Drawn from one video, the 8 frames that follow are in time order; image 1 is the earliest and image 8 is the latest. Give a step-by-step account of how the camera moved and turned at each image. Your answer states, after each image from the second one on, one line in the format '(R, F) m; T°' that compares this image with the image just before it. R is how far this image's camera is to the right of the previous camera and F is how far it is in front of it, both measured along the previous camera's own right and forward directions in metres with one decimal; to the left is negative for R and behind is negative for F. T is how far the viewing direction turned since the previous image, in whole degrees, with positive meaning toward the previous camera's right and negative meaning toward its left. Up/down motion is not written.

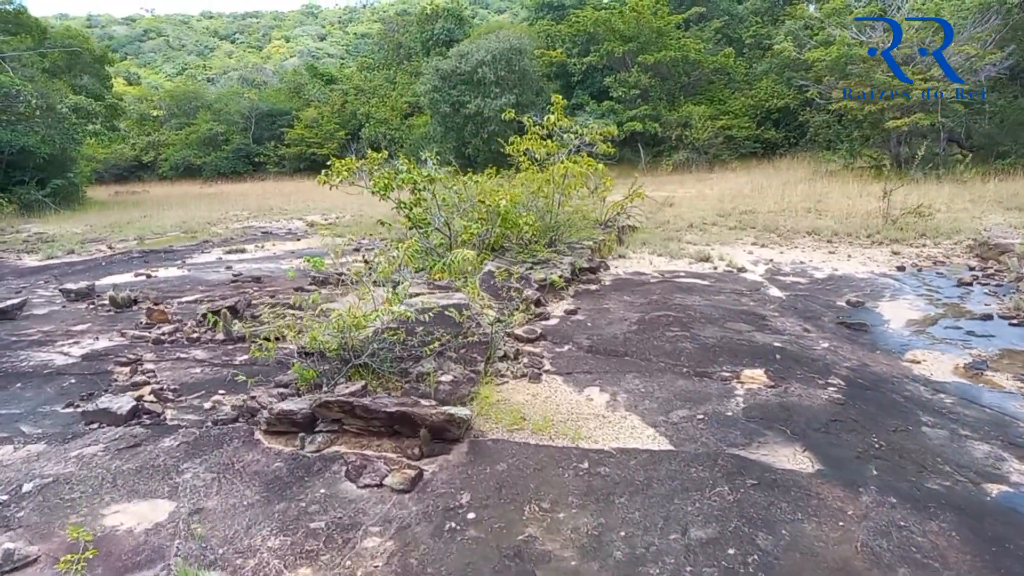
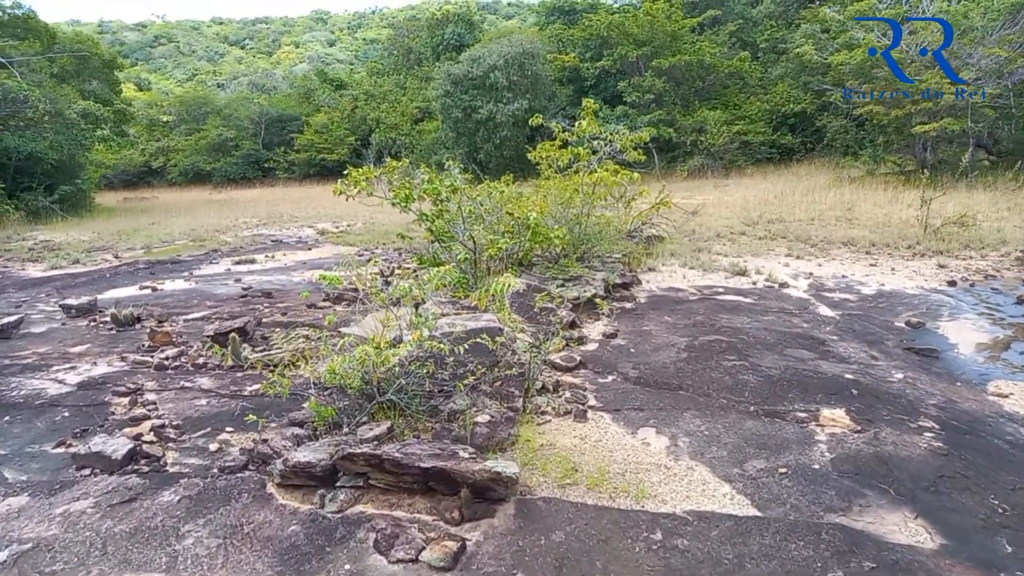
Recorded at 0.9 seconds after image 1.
(-0.2, +0.5) m; -1°
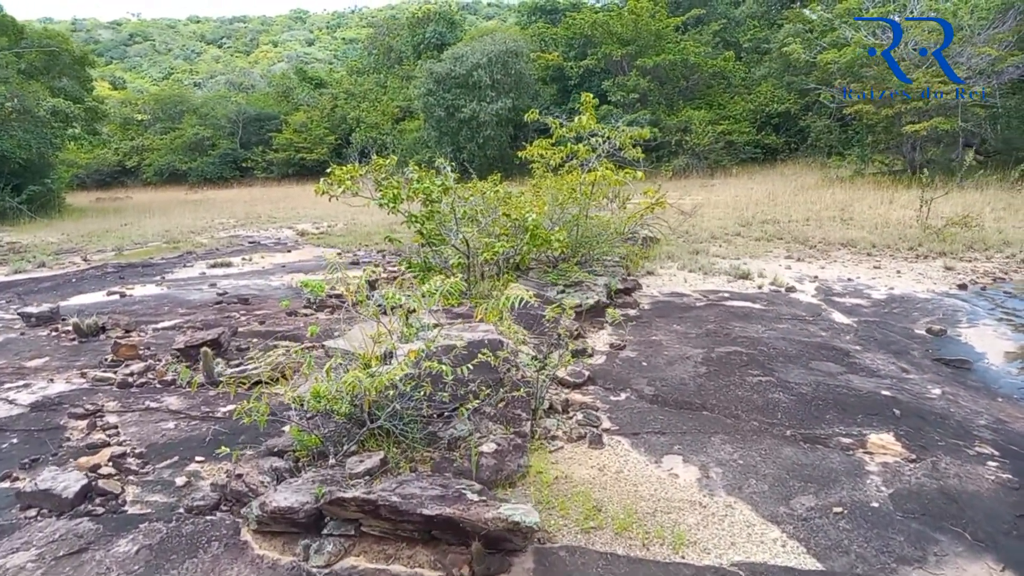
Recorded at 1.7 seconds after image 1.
(-0.1, +0.4) m; +1°
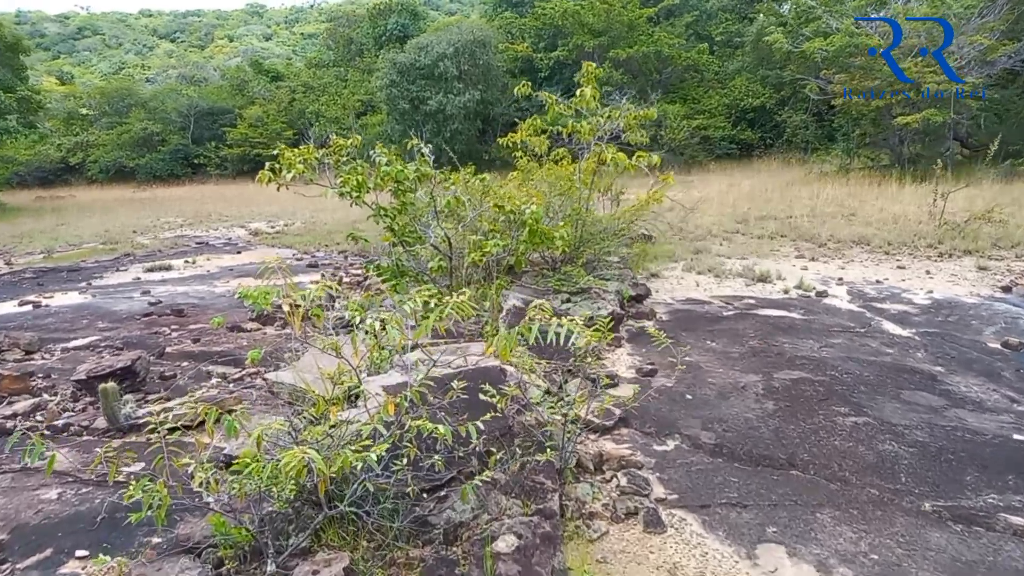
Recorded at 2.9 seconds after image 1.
(-0.2, +1.1) m; +3°
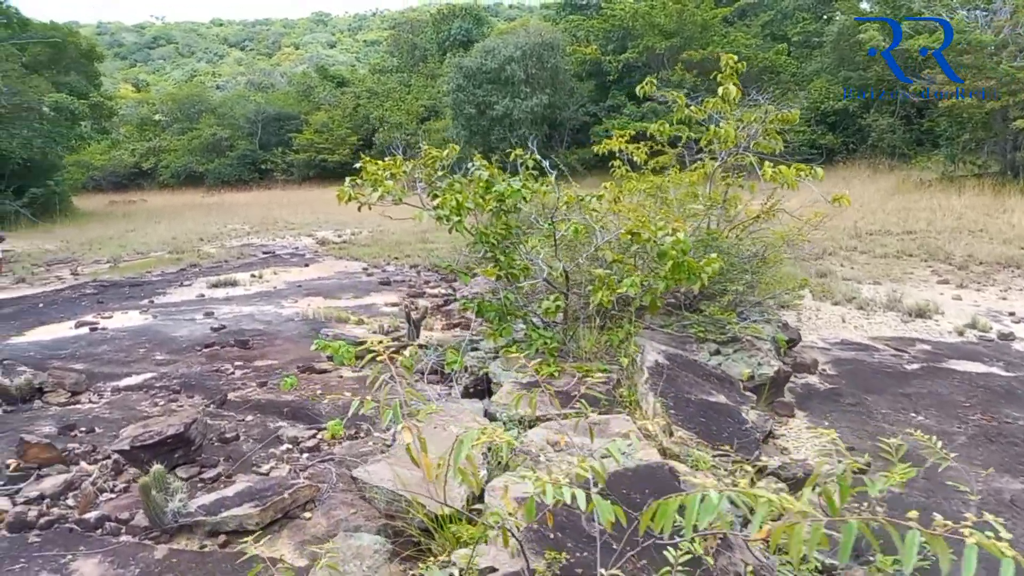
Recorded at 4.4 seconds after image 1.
(-0.4, +0.9) m; -4°
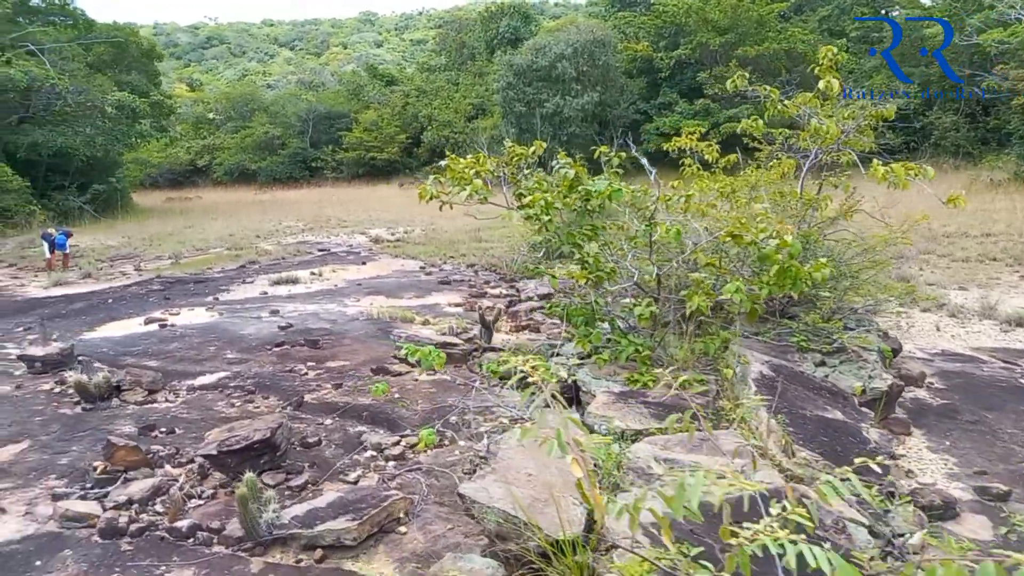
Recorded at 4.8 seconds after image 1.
(-0.2, +0.2) m; -3°
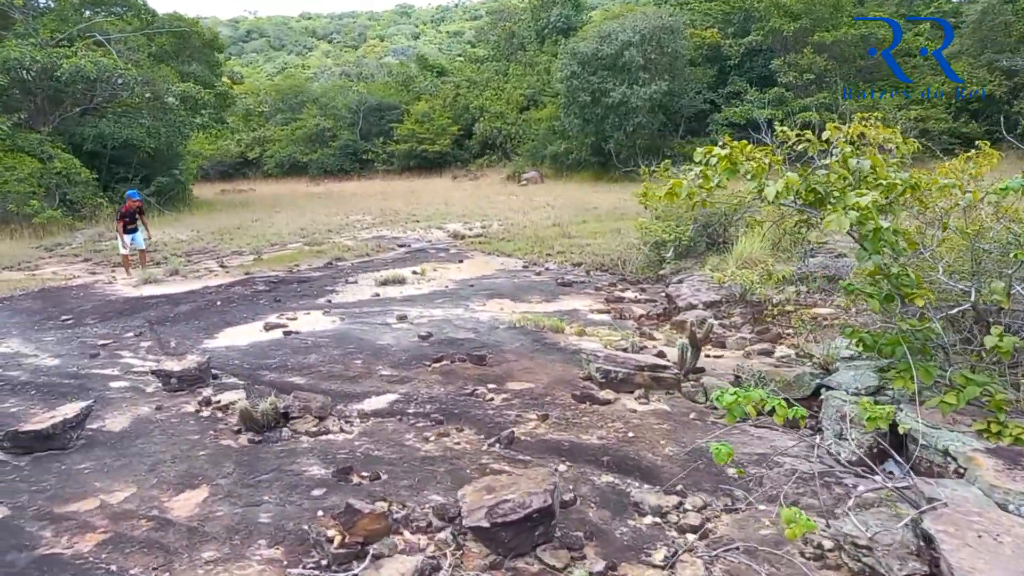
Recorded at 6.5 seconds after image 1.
(-1.1, +0.7) m; -3°
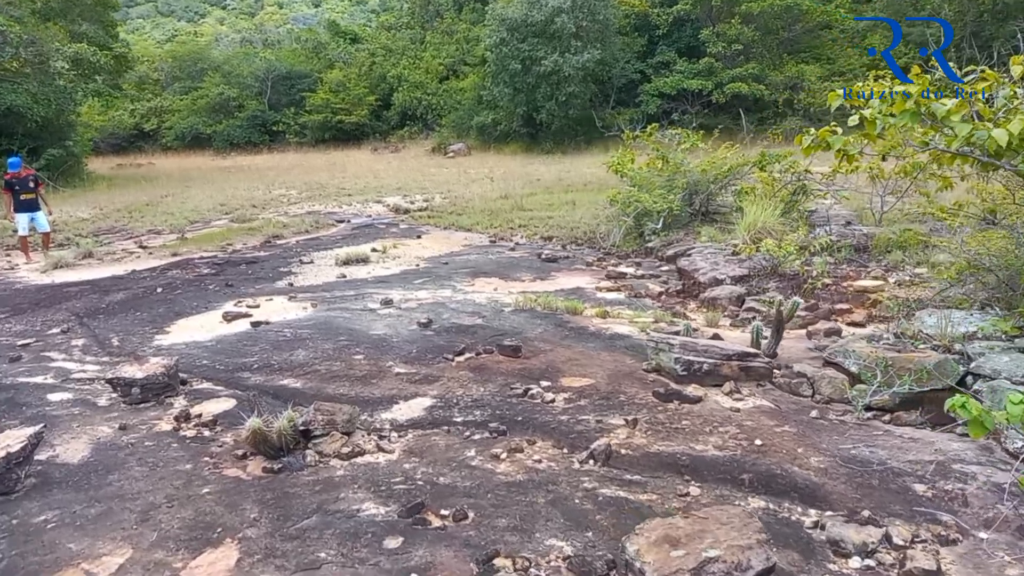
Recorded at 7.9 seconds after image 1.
(-0.7, +0.8) m; +7°
